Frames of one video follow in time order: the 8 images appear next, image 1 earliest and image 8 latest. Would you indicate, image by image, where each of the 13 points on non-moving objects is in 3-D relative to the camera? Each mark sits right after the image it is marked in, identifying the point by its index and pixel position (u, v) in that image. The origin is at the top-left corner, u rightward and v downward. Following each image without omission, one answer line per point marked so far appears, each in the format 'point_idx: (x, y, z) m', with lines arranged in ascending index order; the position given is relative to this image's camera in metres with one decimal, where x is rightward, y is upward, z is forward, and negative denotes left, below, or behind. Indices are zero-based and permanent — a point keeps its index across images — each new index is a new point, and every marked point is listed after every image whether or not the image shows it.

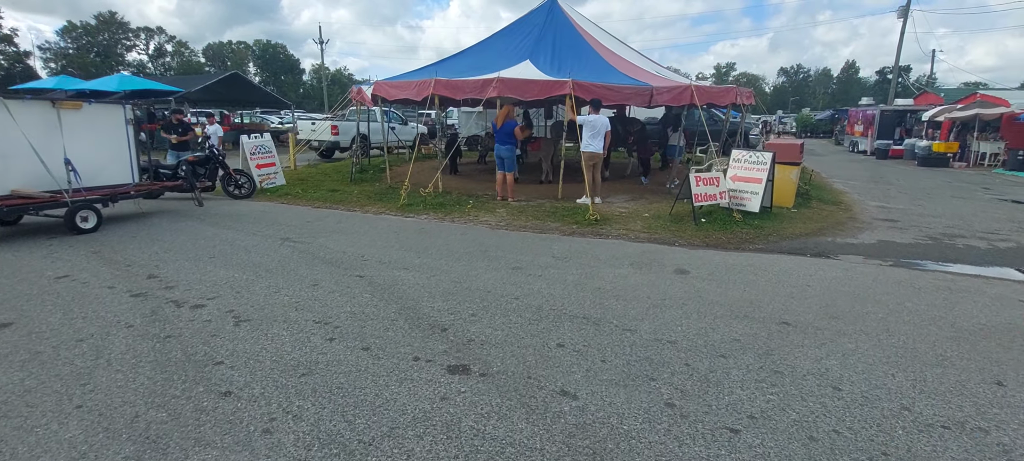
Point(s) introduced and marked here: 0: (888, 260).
0: (+5.3, -0.4, +7.1) m
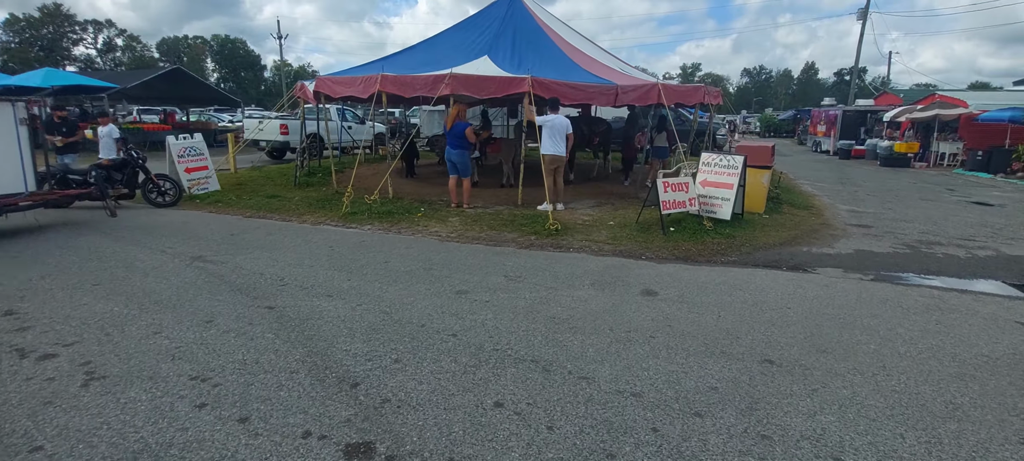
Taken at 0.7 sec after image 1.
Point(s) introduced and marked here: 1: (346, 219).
0: (+4.6, -0.5, +6.5) m
1: (-2.9, +0.2, +8.8) m
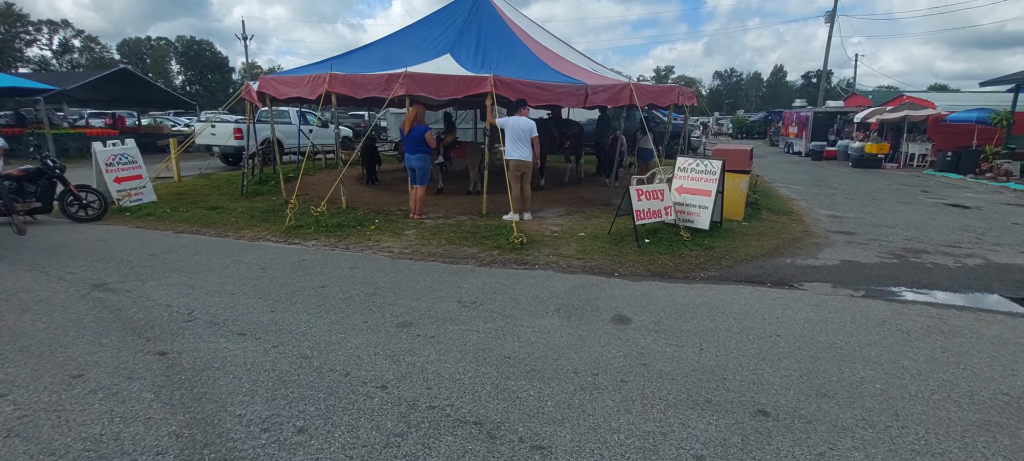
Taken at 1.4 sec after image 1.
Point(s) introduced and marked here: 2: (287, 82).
0: (+4.1, -0.7, +6.0) m
1: (-3.5, -0.1, +7.9) m
2: (-4.2, +2.8, +9.5) m
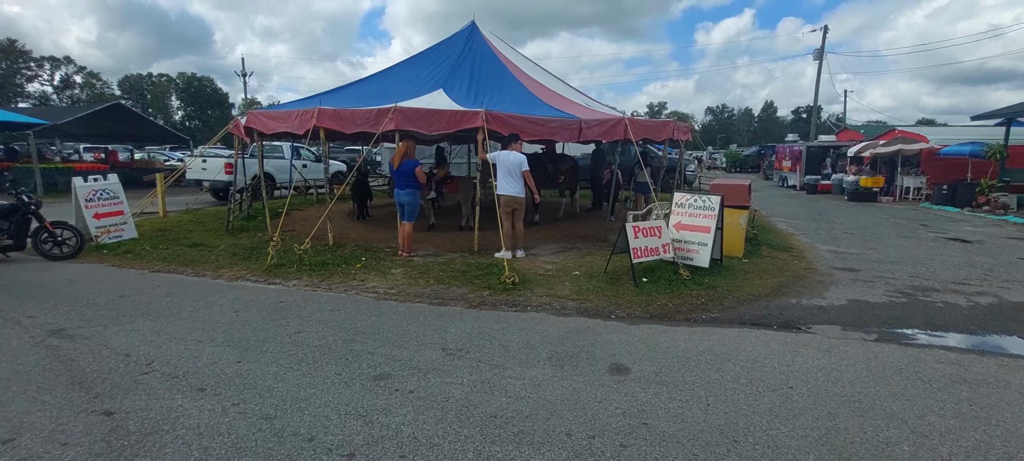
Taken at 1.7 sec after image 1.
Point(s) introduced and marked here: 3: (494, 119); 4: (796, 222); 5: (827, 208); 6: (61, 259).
0: (+4.0, -1.1, +5.6) m
1: (-3.6, -0.6, +7.6) m
2: (-4.4, +2.1, +9.3) m
3: (-0.3, +1.9, +8.4) m
4: (+7.8, +0.2, +13.9) m
5: (+11.2, +0.8, +18.0) m
6: (-7.8, -0.5, +8.7) m
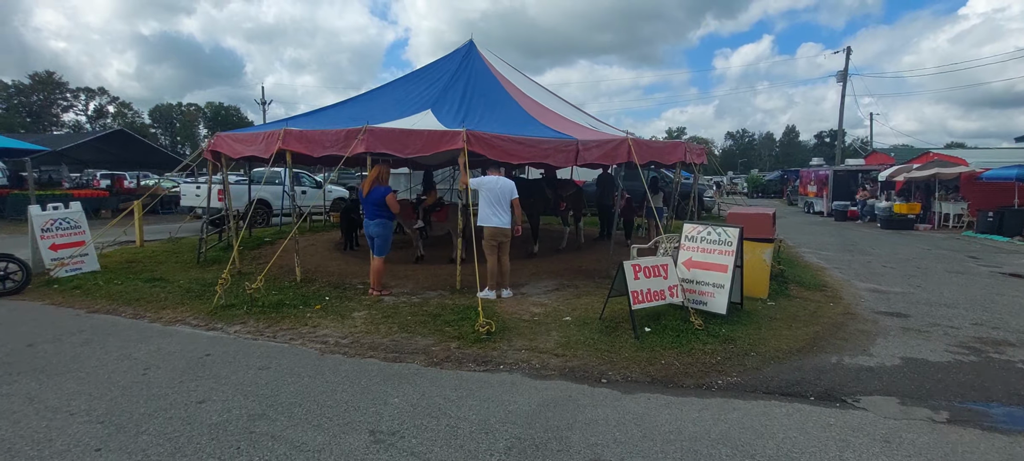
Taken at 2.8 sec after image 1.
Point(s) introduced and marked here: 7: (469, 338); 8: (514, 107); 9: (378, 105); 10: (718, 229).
0: (+3.7, -1.5, +4.3) m
1: (-3.9, -1.1, +6.6) m
2: (-4.5, +1.5, +8.5) m
3: (-0.5, +1.3, +7.4) m
4: (+7.8, -0.6, +12.5) m
5: (+11.4, -0.2, +16.5) m
6: (-8.0, -1.0, +7.9) m
7: (-0.5, -1.2, +5.7) m
8: (0.0, +2.5, +10.2) m
9: (-2.8, +2.7, +10.6) m
10: (+2.5, 0.0, +6.2) m
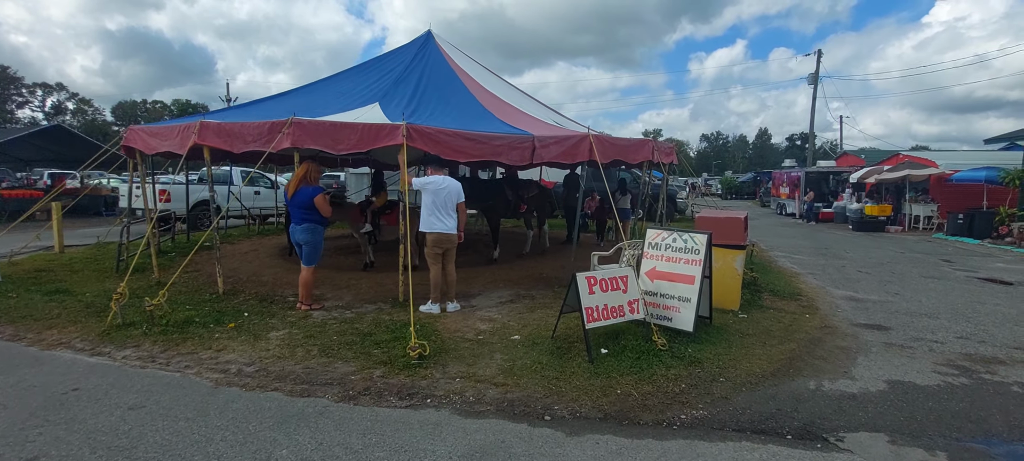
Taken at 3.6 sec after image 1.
0: (+3.1, -1.6, +3.7) m
1: (-4.6, -1.2, +5.7) m
2: (-5.3, +1.5, +7.5) m
3: (-1.2, +1.3, +6.6) m
4: (+6.9, -0.6, +12.0) m
5: (+10.3, -0.3, +16.2) m
6: (-8.7, -1.1, +6.8) m
7: (-1.1, -1.3, +4.9) m
8: (-0.8, +2.4, +9.4) m
9: (-3.7, +2.6, +9.7) m
10: (+1.9, 0.0, +5.5) m
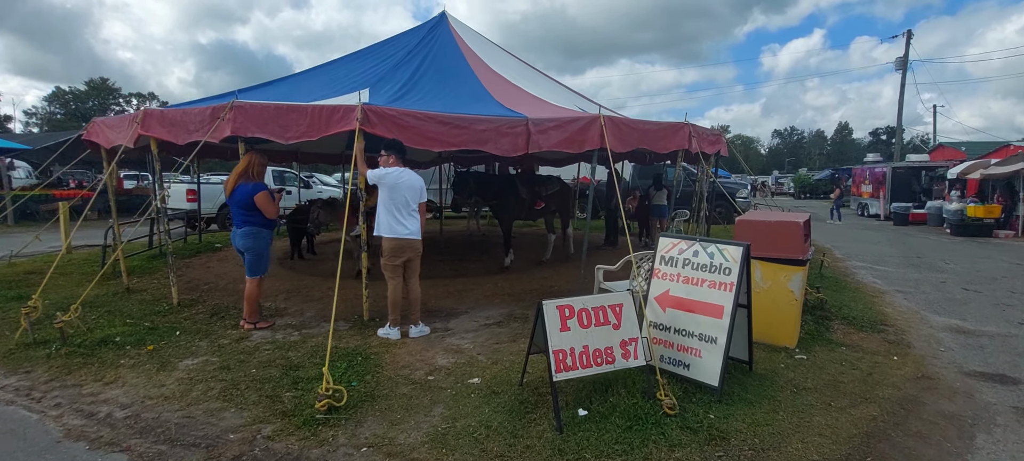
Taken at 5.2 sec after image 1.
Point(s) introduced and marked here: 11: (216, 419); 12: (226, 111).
0: (+2.5, -1.7, +2.0) m
1: (-4.8, -1.2, +4.8) m
2: (-5.3, +1.4, +6.7) m
3: (-1.4, +1.2, +5.4) m
4: (+7.2, -0.8, +9.8) m
5: (+11.1, -0.4, +13.5) m
6: (-8.8, -1.1, +6.4) m
7: (-1.5, -1.3, +3.6) m
8: (-0.6, +2.3, +8.1) m
9: (-3.5, +2.5, +8.7) m
10: (+1.5, -0.1, +3.9) m
11: (-2.1, -1.4, +3.7) m
12: (-3.1, +1.3, +5.5) m
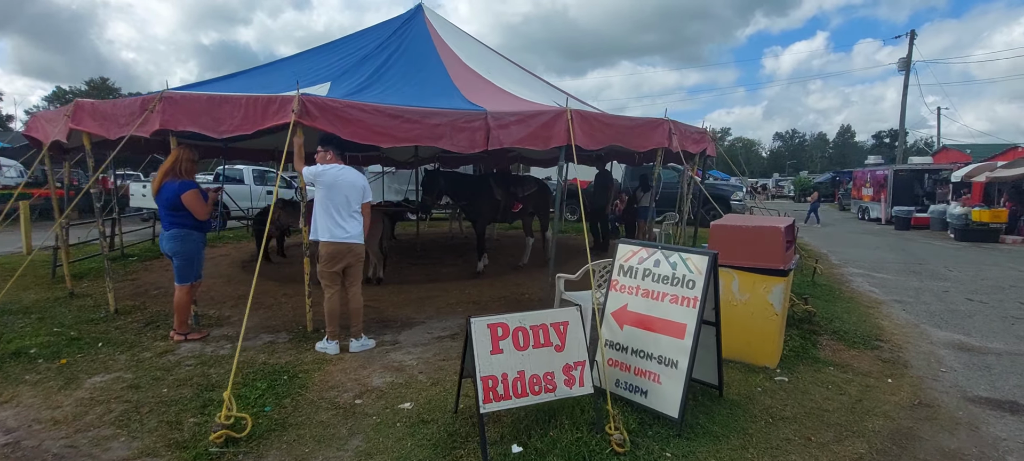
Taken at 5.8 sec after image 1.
0: (+2.1, -1.7, +1.5) m
1: (-5.3, -1.2, +4.4) m
2: (-5.8, +1.4, +6.3) m
3: (-1.8, +1.2, +4.9) m
4: (+6.8, -0.8, +9.3) m
5: (+10.7, -0.6, +13.0) m
6: (-9.3, -1.1, +5.9) m
7: (-2.0, -1.4, +3.1) m
8: (-1.1, +2.3, +7.6) m
9: (-3.9, +2.5, +8.3) m
10: (+1.1, -0.2, +3.4) m
11: (-2.6, -1.4, +3.2) m
12: (-3.5, +1.3, +5.1) m
